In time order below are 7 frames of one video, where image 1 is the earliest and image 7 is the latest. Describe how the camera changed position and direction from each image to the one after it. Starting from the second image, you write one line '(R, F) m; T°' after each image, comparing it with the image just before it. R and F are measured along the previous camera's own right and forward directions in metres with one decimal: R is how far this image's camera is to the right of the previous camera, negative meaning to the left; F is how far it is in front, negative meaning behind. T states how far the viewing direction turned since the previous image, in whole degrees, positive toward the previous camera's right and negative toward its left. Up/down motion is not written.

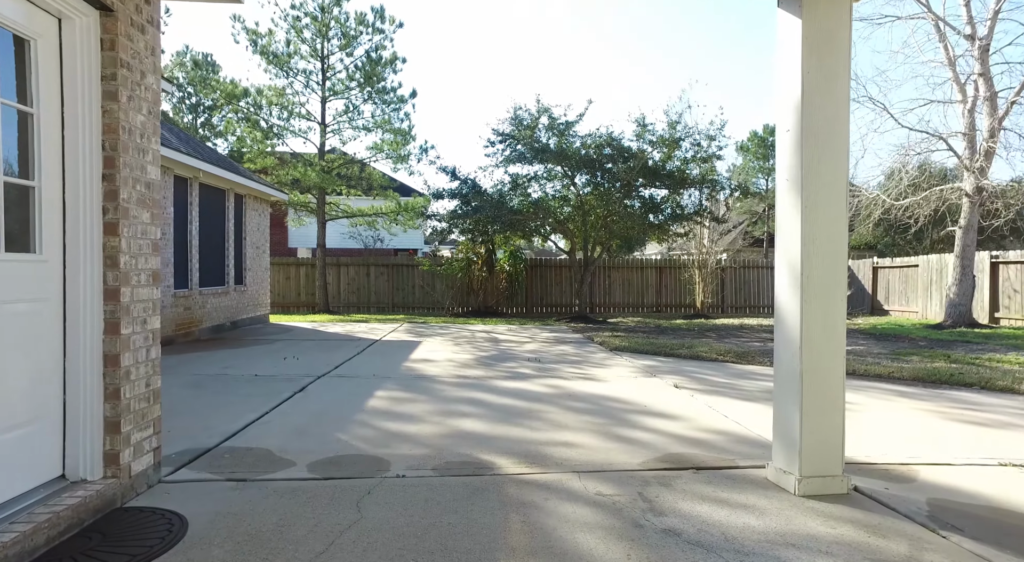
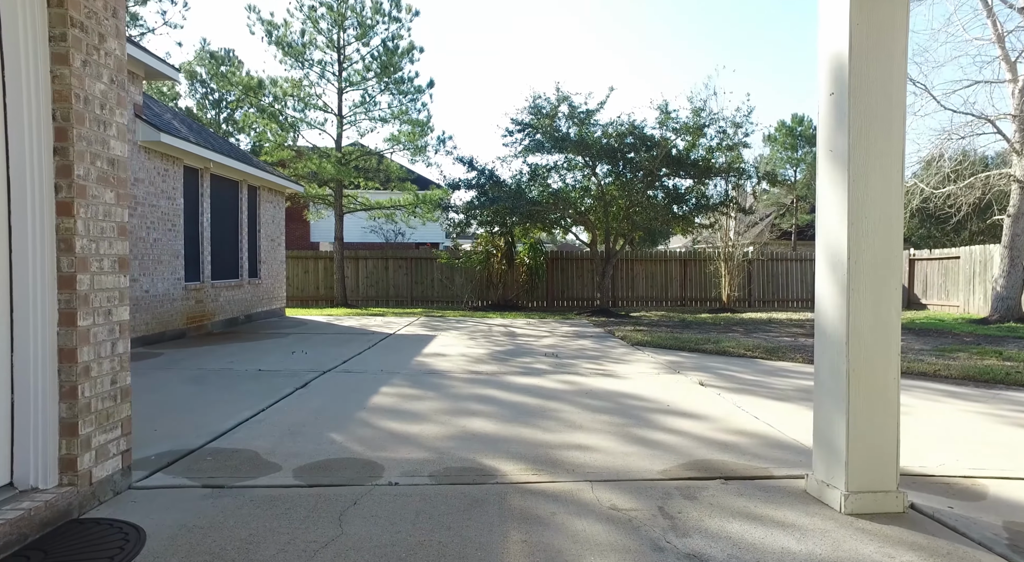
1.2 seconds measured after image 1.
(+0.1, +0.4) m; -2°
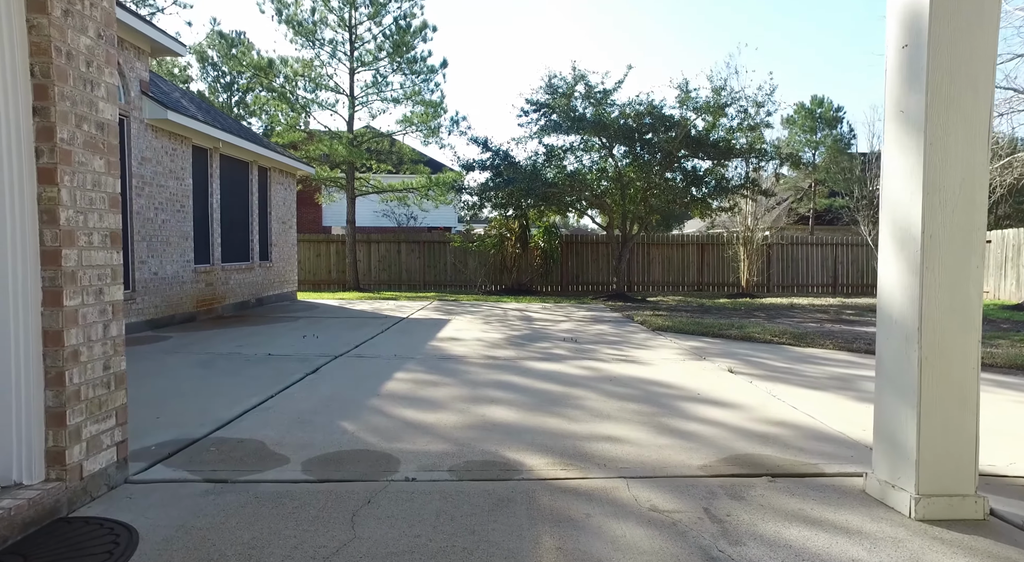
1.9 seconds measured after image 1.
(-0.1, +0.3) m; -1°
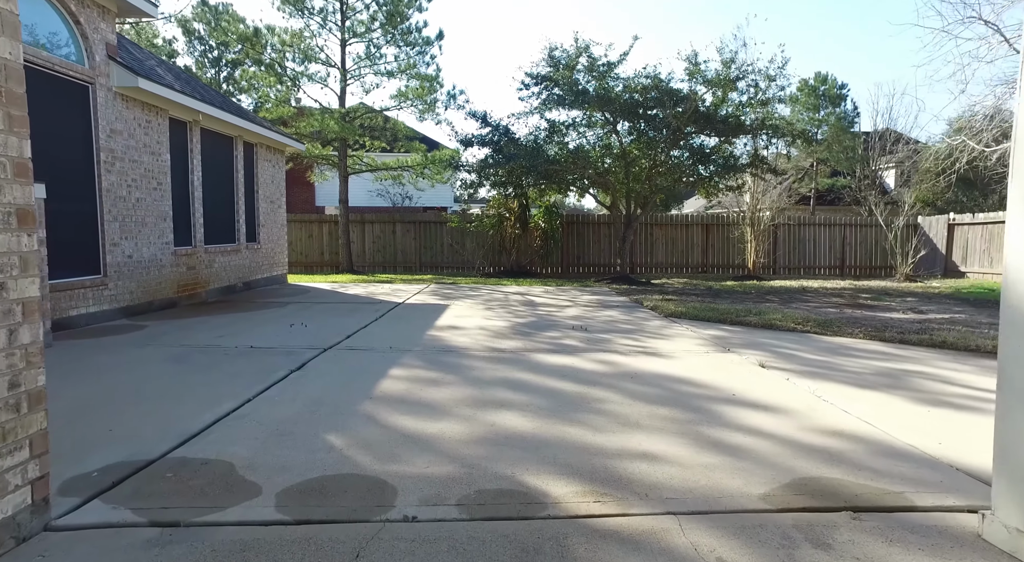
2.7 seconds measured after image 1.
(-0.1, +0.7) m; 0°
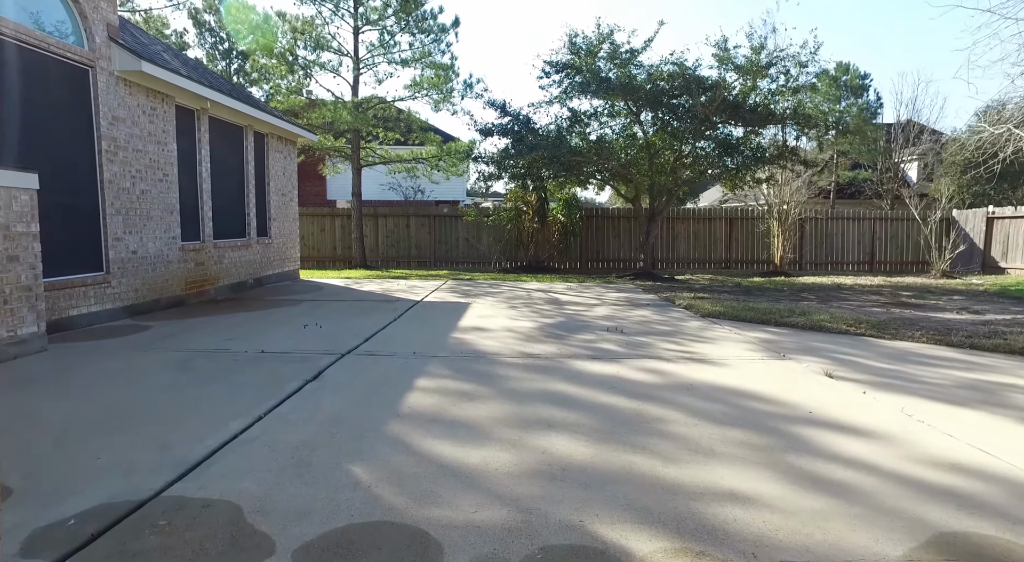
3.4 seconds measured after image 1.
(-0.2, +0.6) m; -1°
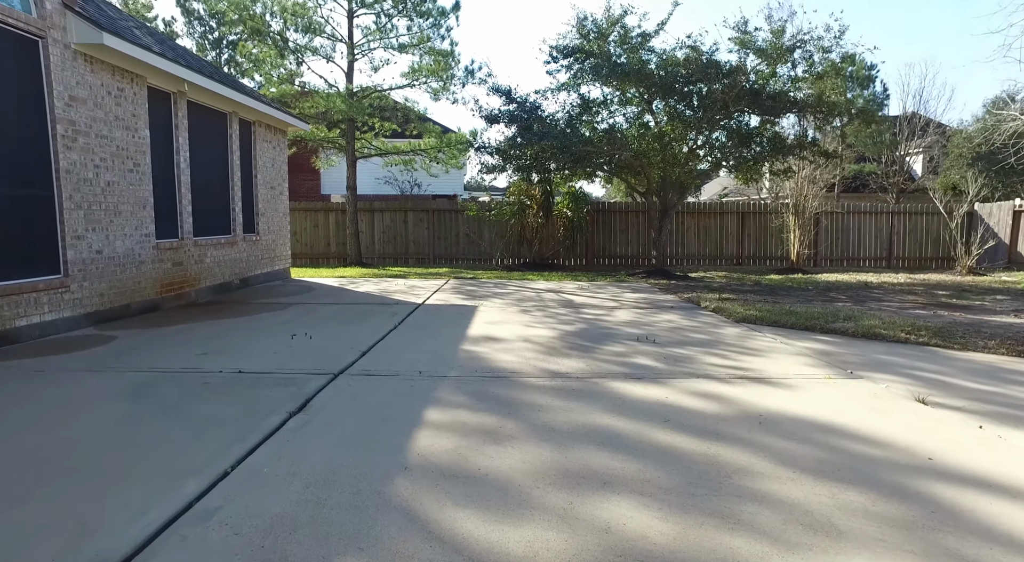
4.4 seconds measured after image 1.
(-0.2, +0.9) m; 0°
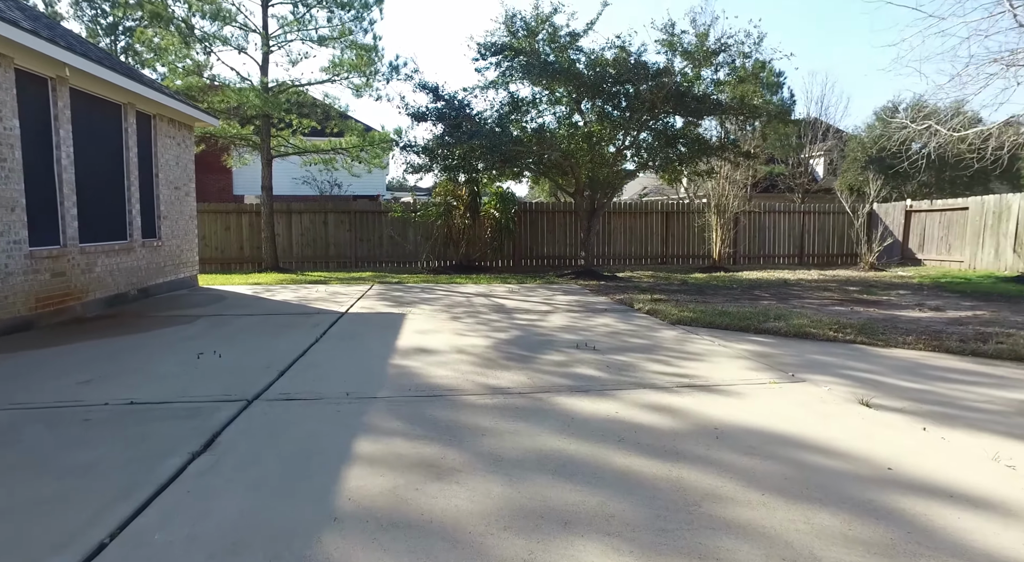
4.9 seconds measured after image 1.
(-0.1, +0.4) m; +7°
